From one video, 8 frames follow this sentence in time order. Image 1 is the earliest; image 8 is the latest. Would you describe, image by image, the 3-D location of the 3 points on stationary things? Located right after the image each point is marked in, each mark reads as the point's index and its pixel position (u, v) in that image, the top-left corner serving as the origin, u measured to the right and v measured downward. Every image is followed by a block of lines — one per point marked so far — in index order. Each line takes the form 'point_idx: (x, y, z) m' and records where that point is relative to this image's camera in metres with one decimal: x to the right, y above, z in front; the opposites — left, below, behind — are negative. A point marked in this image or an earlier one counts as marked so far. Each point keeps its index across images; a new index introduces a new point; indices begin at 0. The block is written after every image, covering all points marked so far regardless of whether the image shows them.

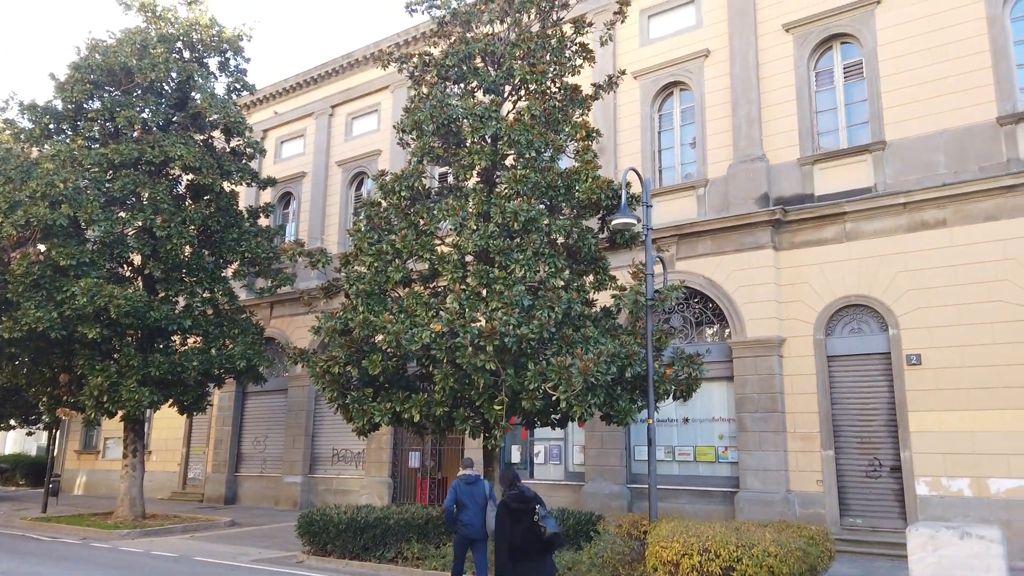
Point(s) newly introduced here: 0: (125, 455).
0: (-8.3, -3.6, +16.1) m
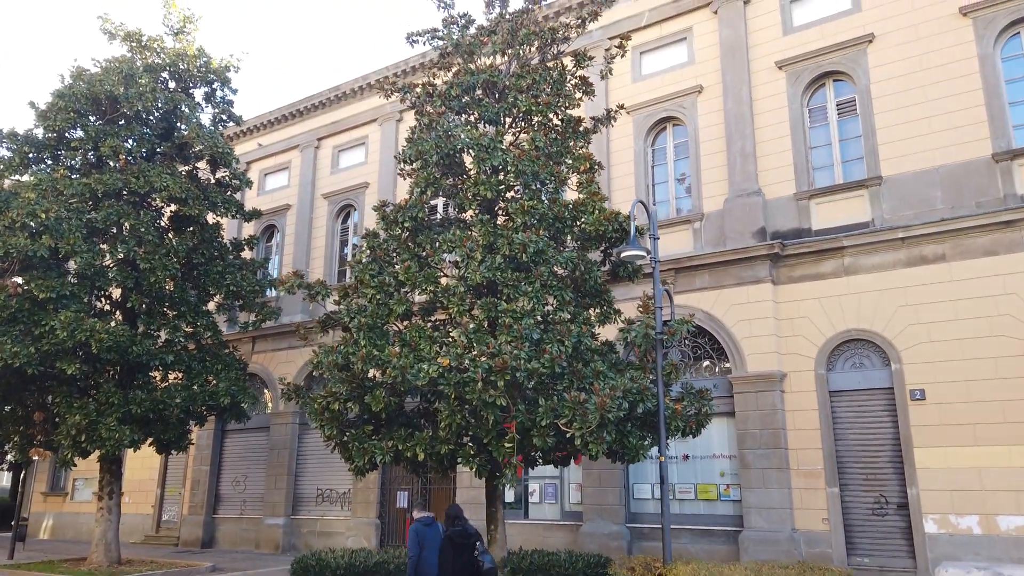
0: (-8.4, -4.3, +15.4) m
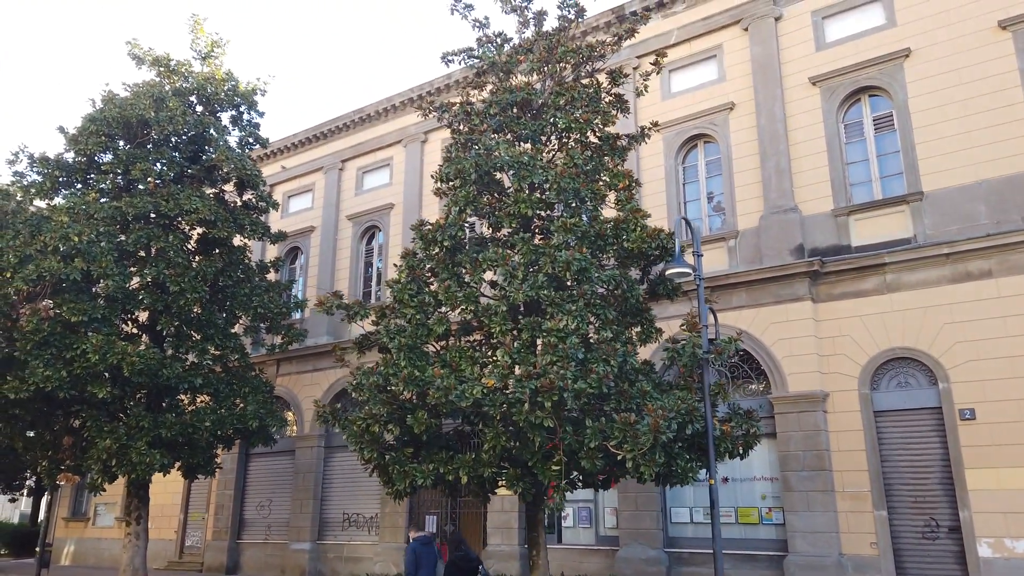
0: (-7.8, -4.7, +15.2) m
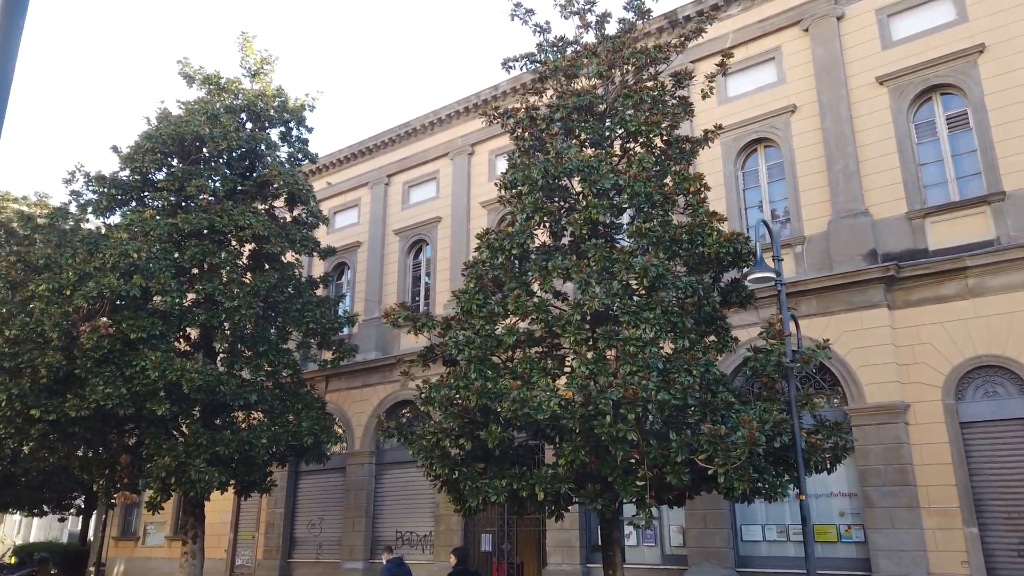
0: (-6.6, -5.1, +15.0) m
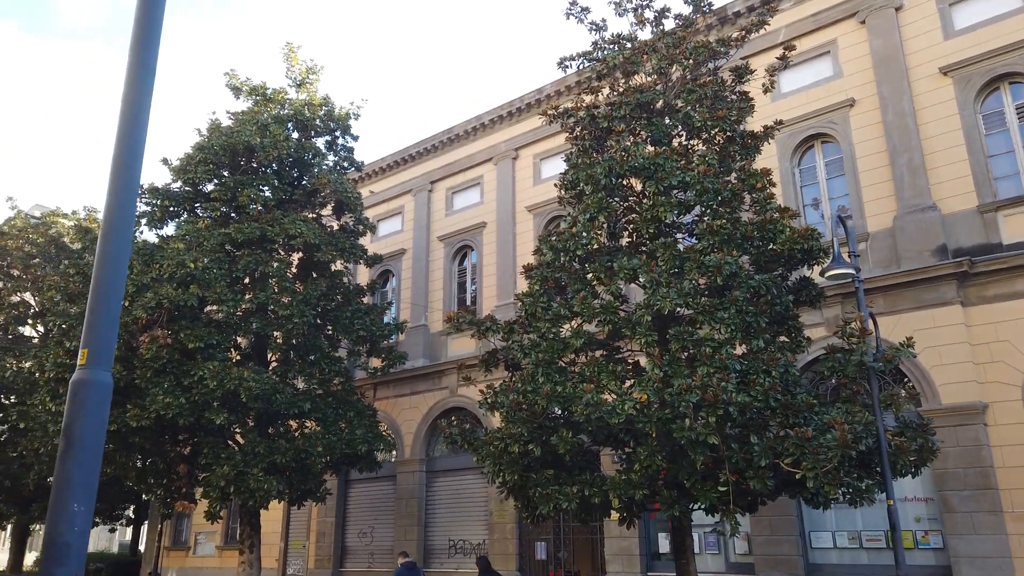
0: (-5.4, -5.2, +15.0) m
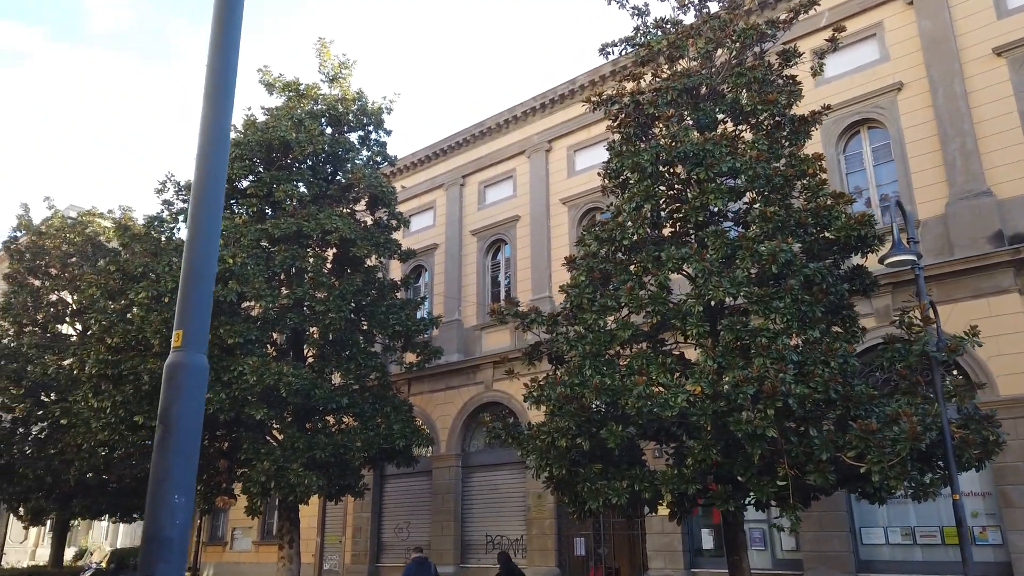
0: (-4.6, -5.1, +15.0) m
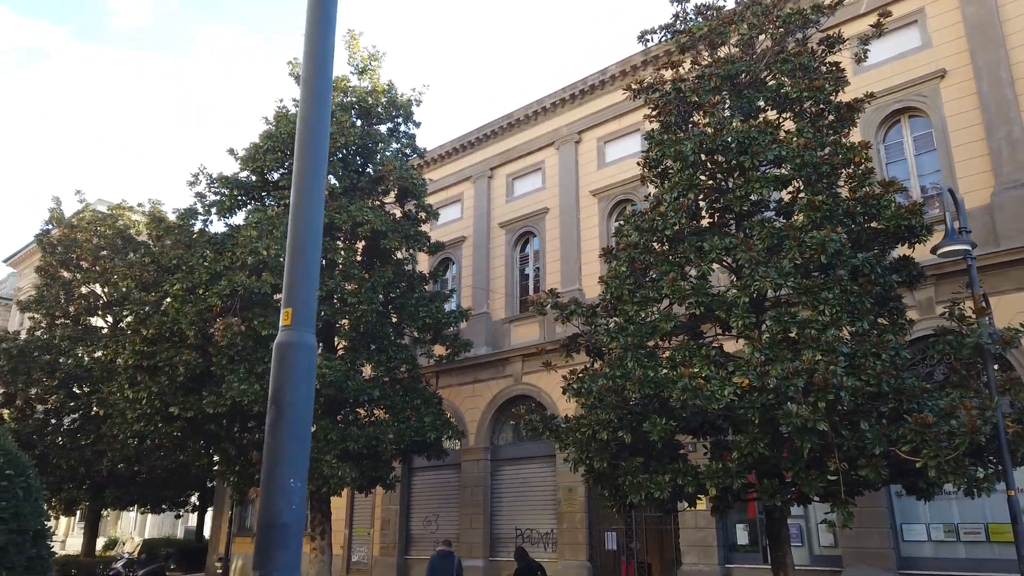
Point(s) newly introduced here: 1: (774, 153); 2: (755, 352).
0: (-4.0, -5.0, +15.1) m
1: (+3.2, +1.7, +9.4) m
2: (+2.7, -0.7, +8.4) m
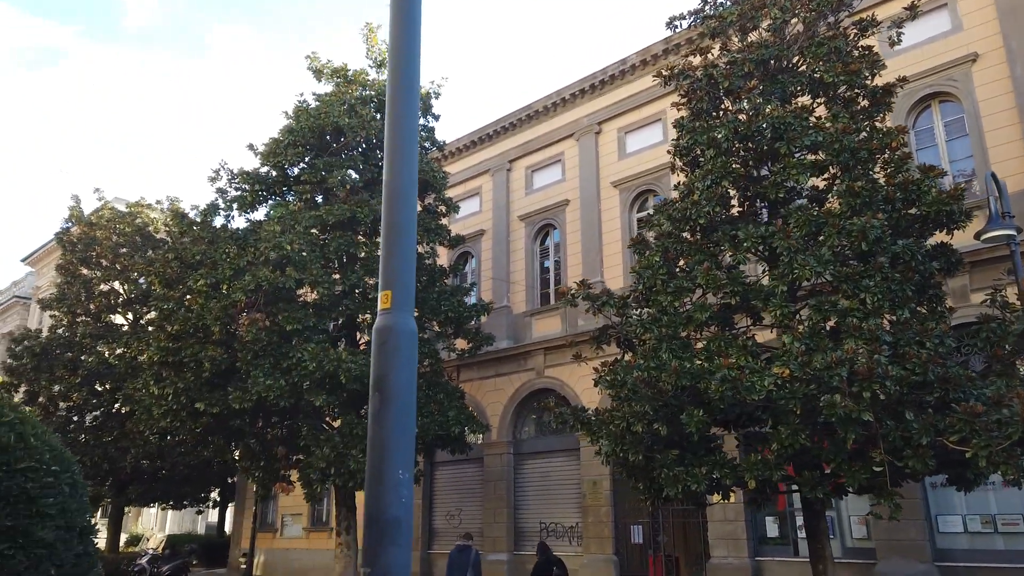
0: (-3.5, -4.9, +15.1) m
1: (+3.6, +1.8, +9.2) m
2: (+3.1, -0.6, +8.2) m
